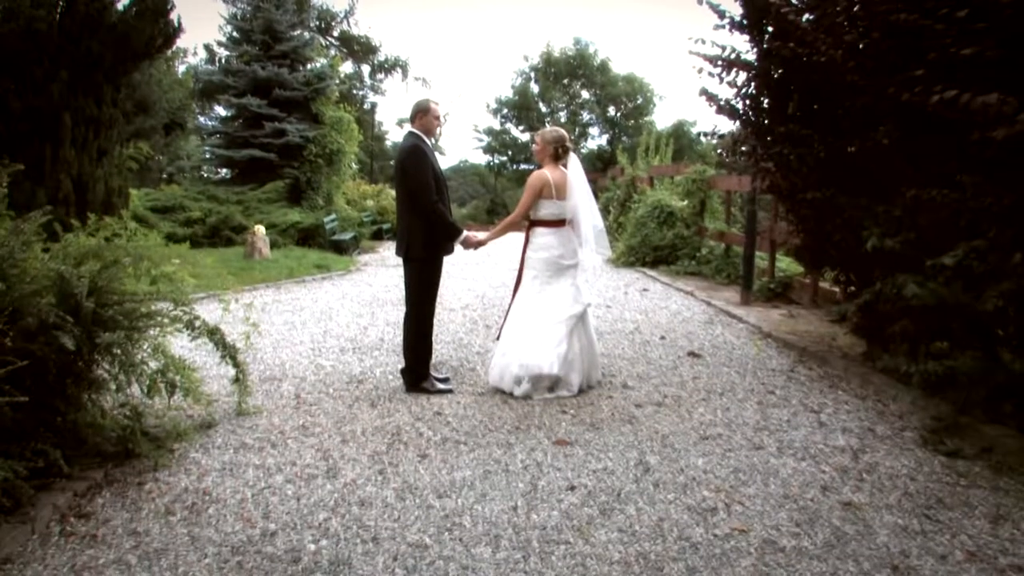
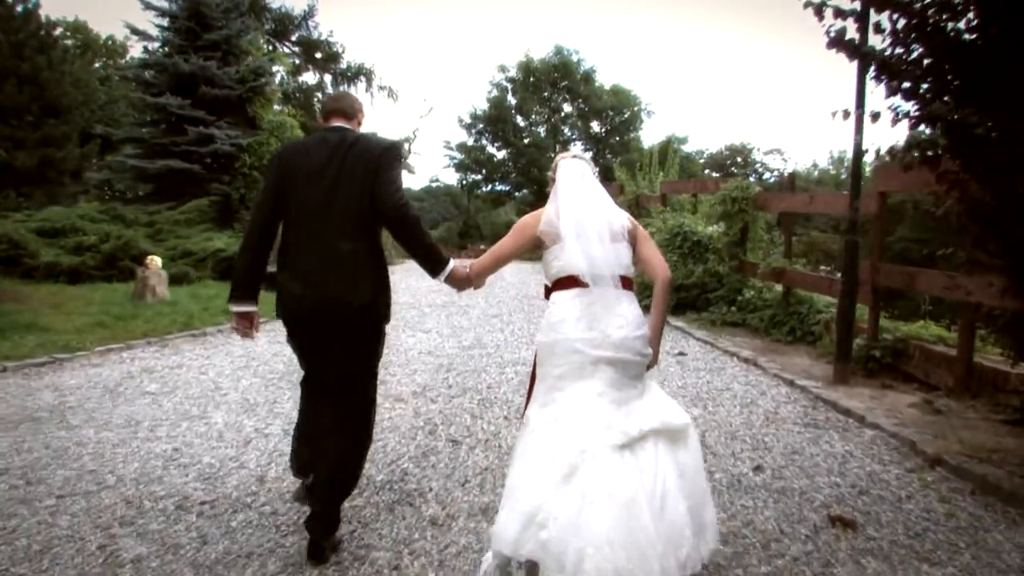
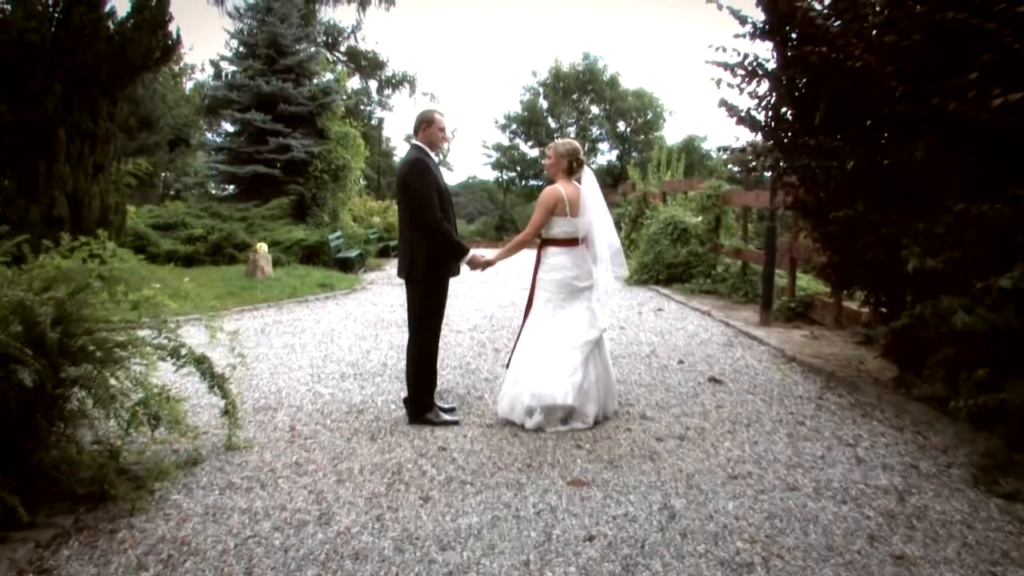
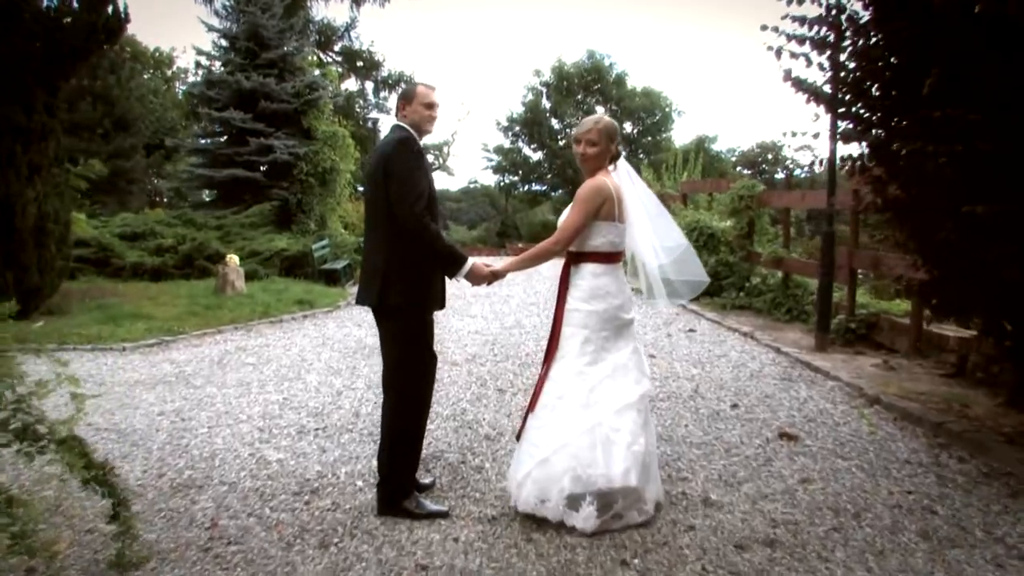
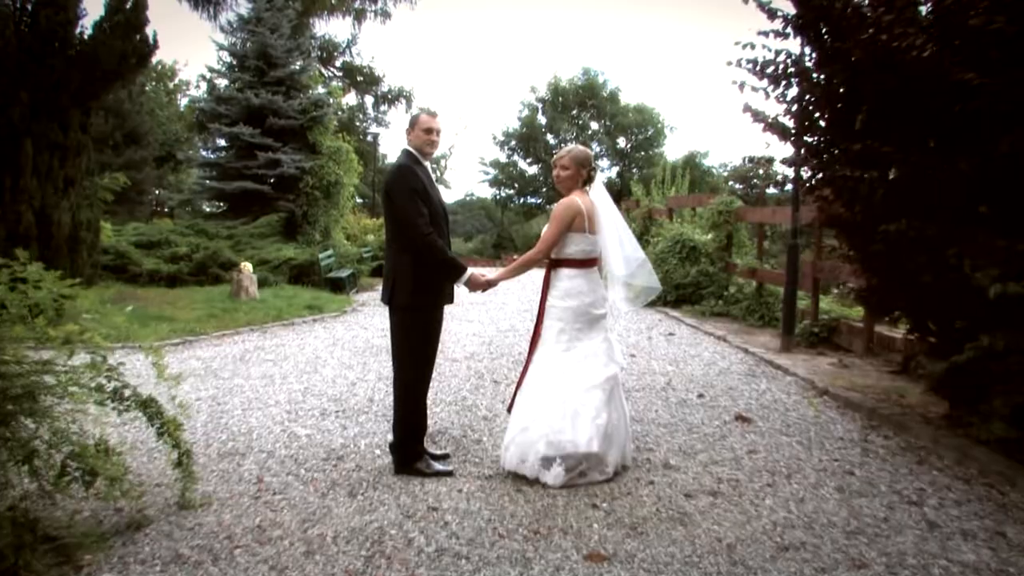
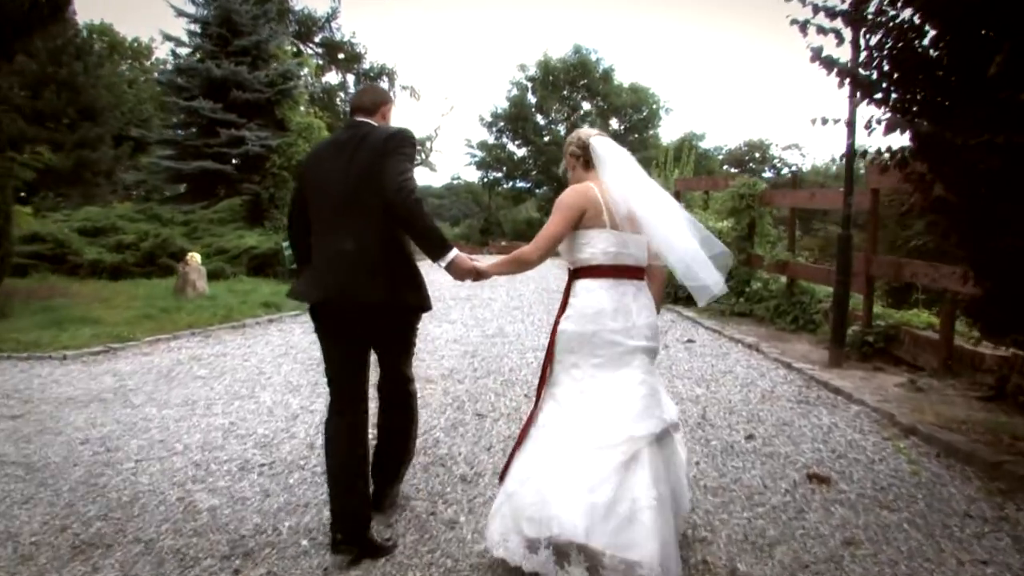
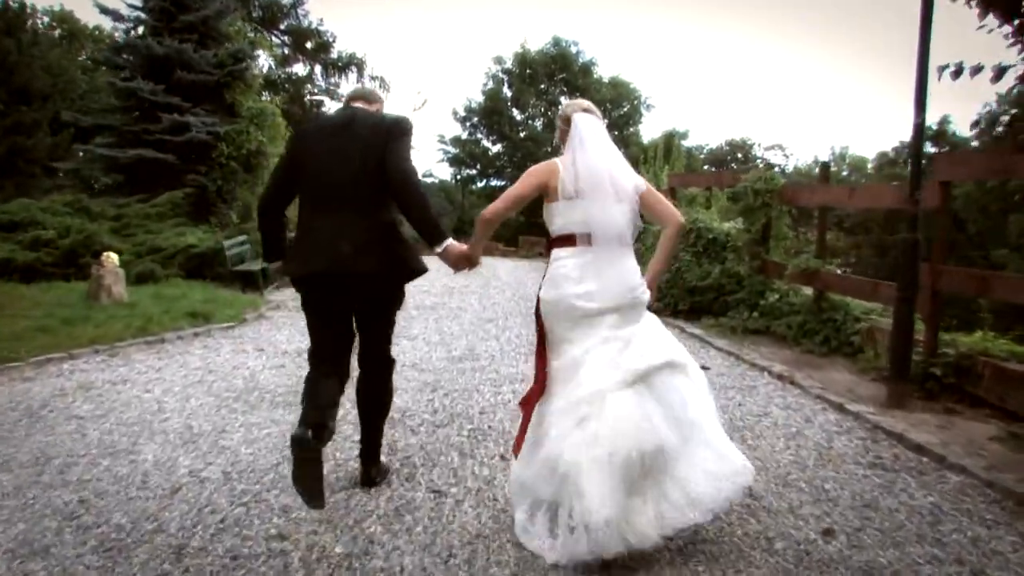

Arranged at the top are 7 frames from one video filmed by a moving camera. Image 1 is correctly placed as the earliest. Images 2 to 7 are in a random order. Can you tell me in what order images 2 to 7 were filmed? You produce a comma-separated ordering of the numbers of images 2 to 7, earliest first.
3, 5, 4, 6, 2, 7
